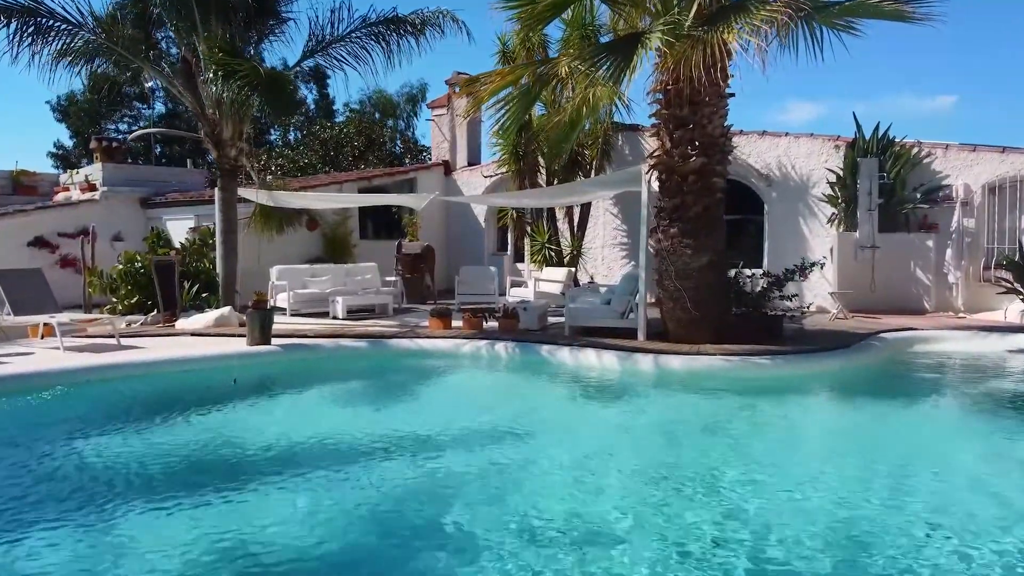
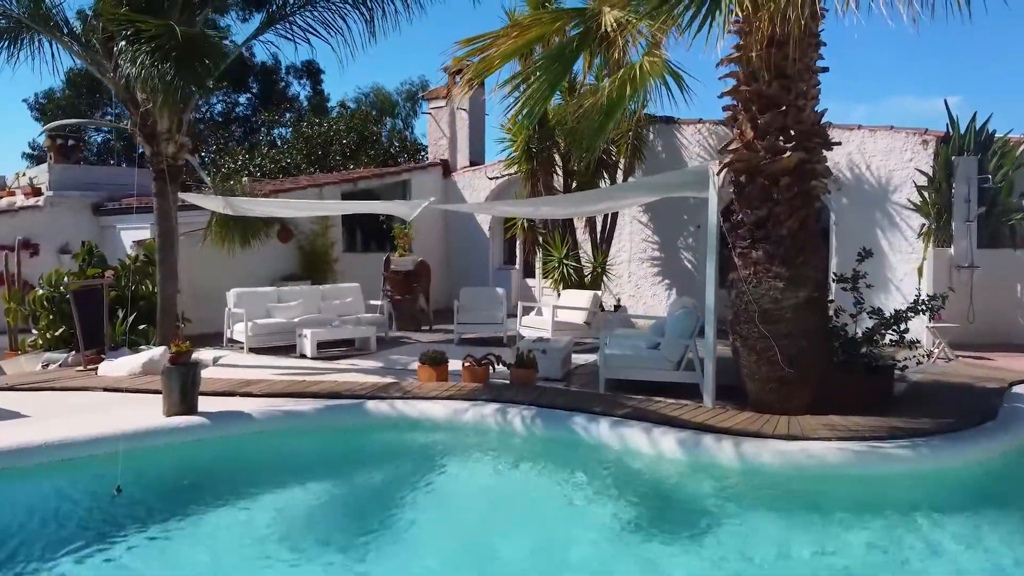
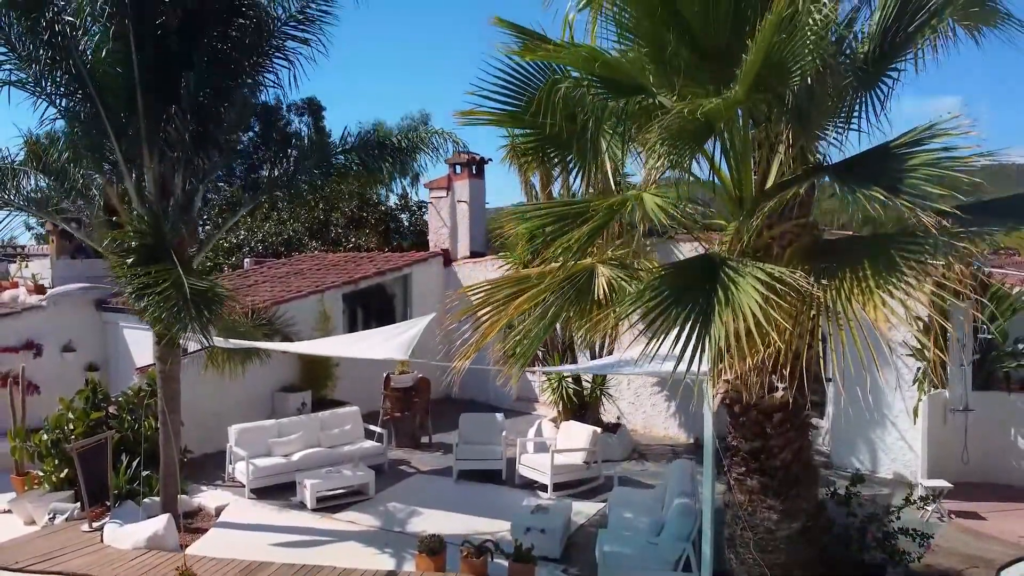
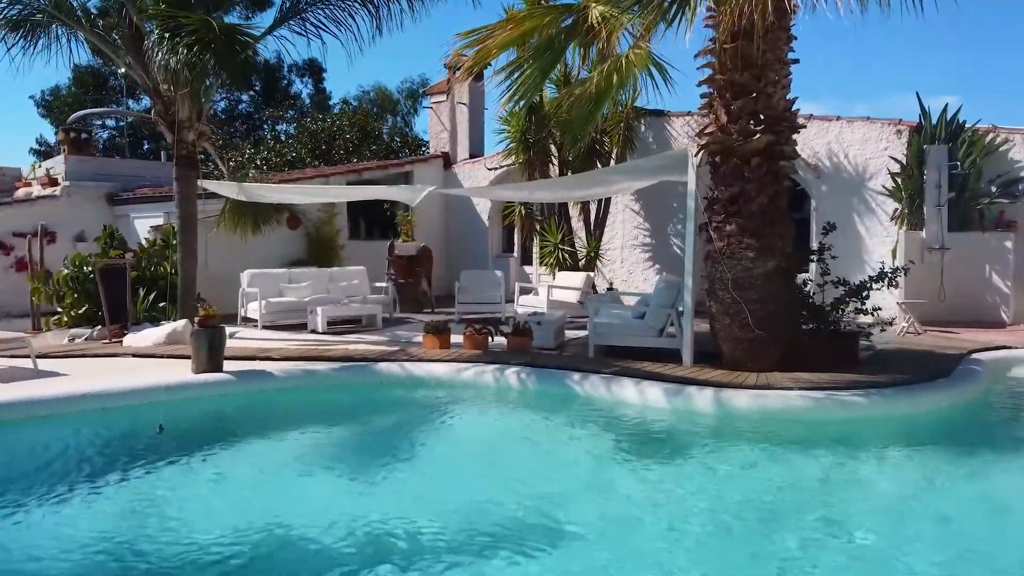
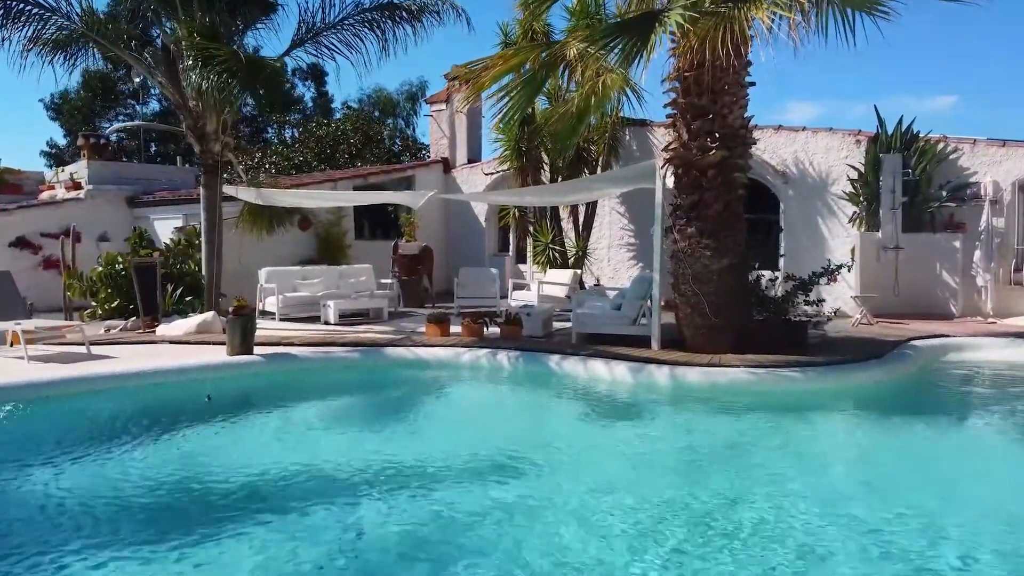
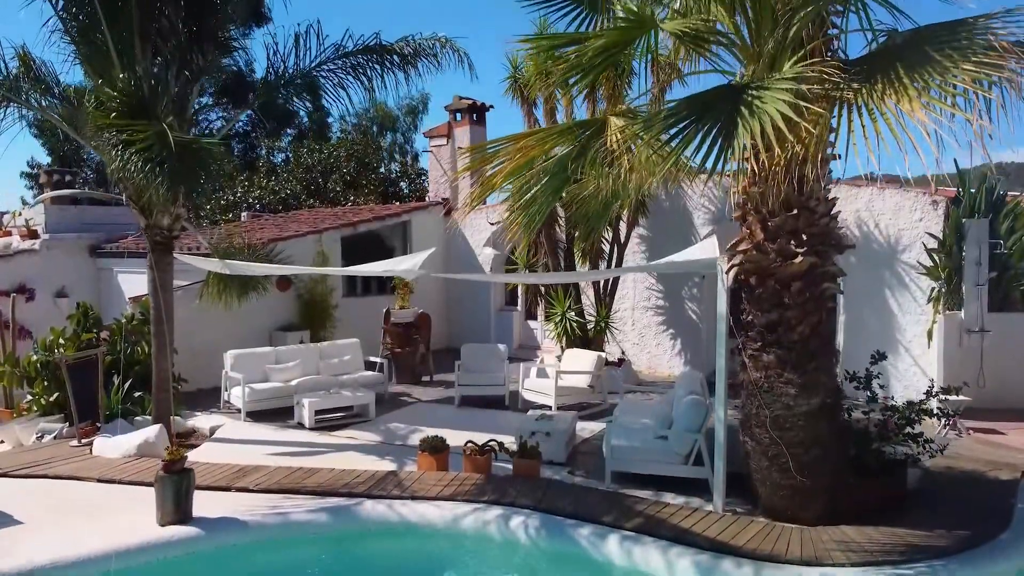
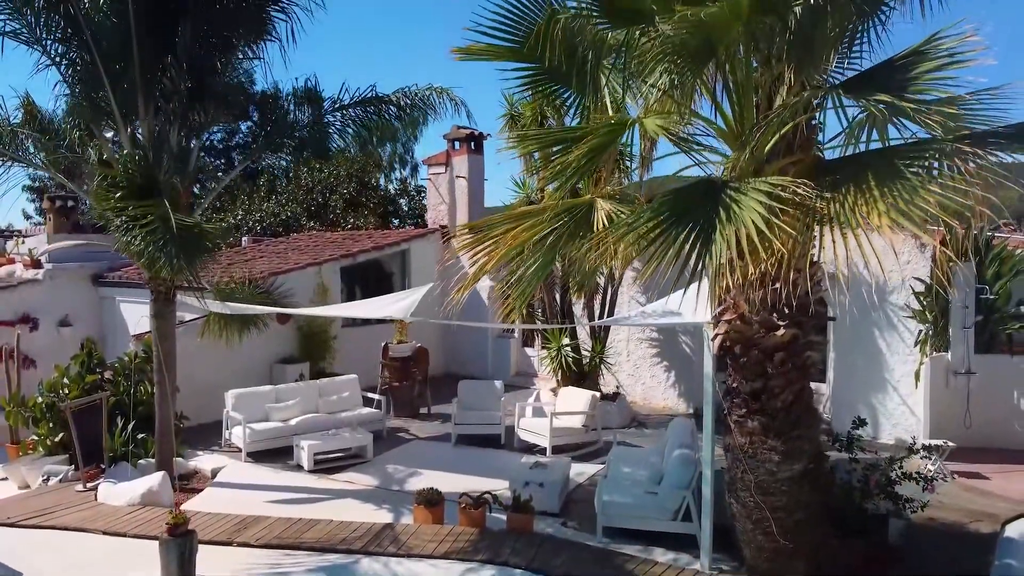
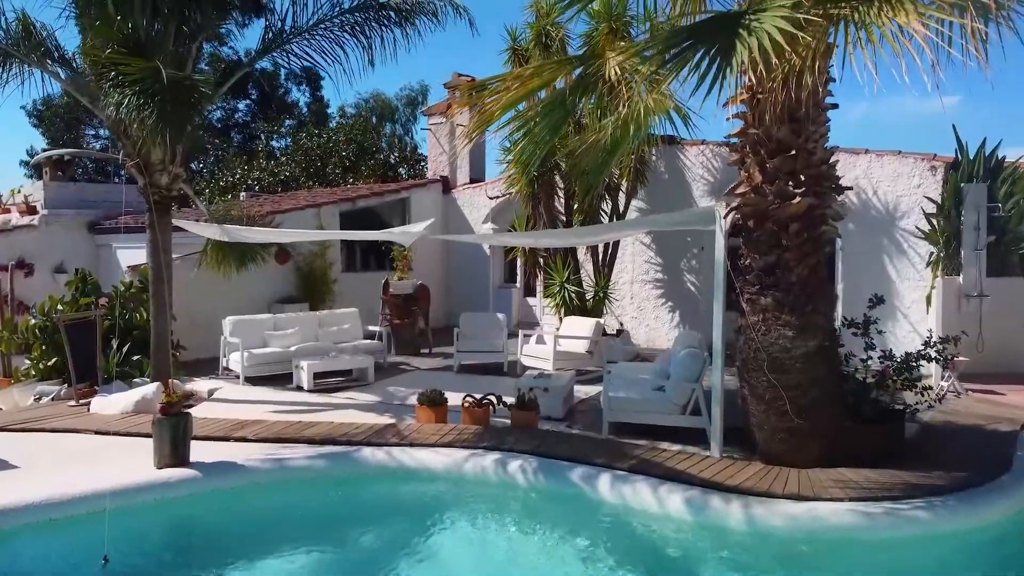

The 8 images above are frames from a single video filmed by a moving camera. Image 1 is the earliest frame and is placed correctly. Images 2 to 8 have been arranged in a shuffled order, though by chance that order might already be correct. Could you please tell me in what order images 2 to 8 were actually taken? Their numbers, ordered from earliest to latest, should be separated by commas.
5, 4, 2, 8, 6, 7, 3
